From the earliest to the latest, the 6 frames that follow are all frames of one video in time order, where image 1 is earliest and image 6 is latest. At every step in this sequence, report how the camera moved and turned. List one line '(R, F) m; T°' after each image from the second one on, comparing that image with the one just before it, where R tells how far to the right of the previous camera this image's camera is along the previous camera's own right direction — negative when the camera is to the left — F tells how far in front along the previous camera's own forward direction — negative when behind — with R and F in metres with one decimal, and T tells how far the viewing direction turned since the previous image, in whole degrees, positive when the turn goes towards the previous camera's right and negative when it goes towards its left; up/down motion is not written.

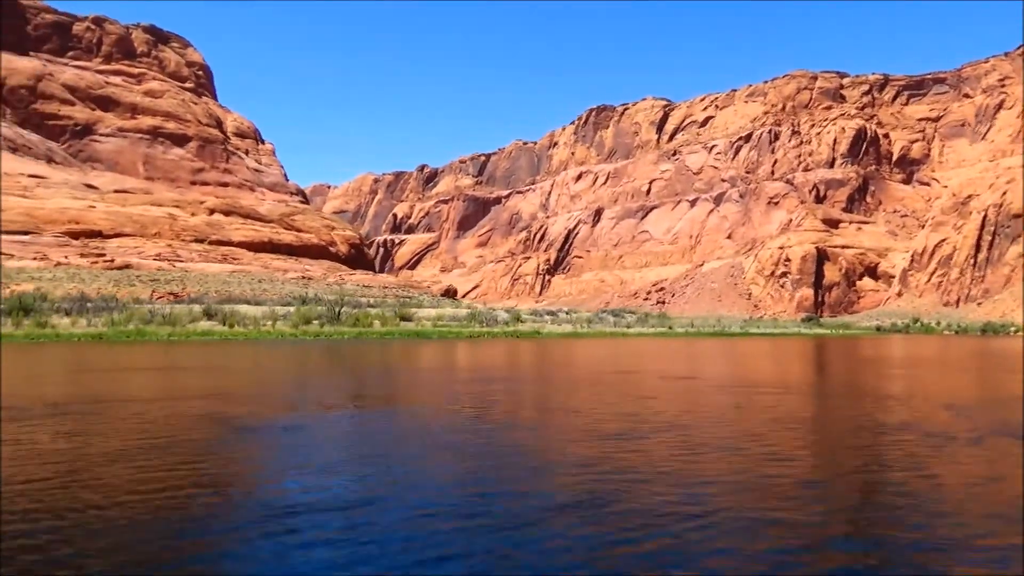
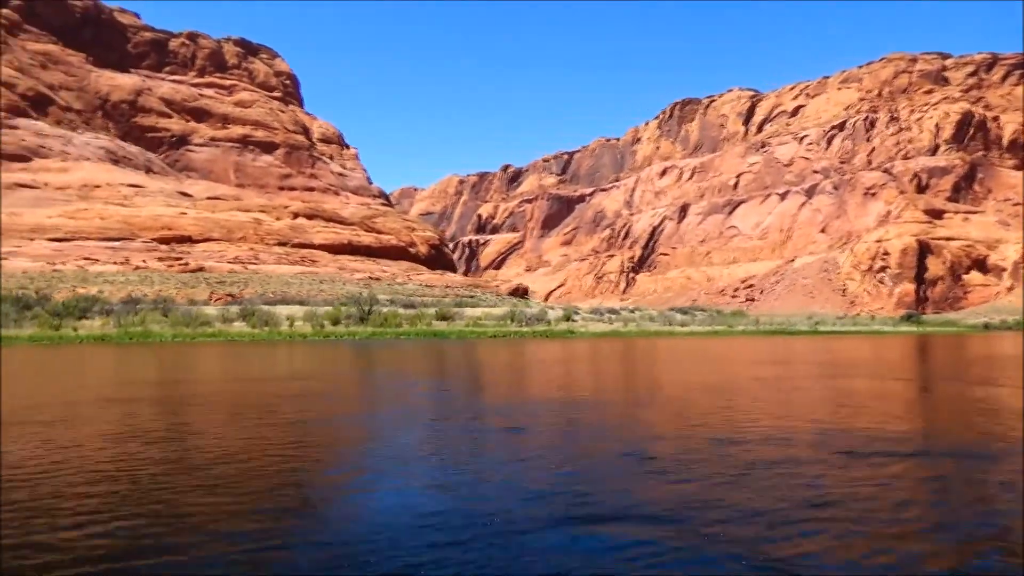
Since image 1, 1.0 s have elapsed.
(+0.5, +0.3) m; -7°
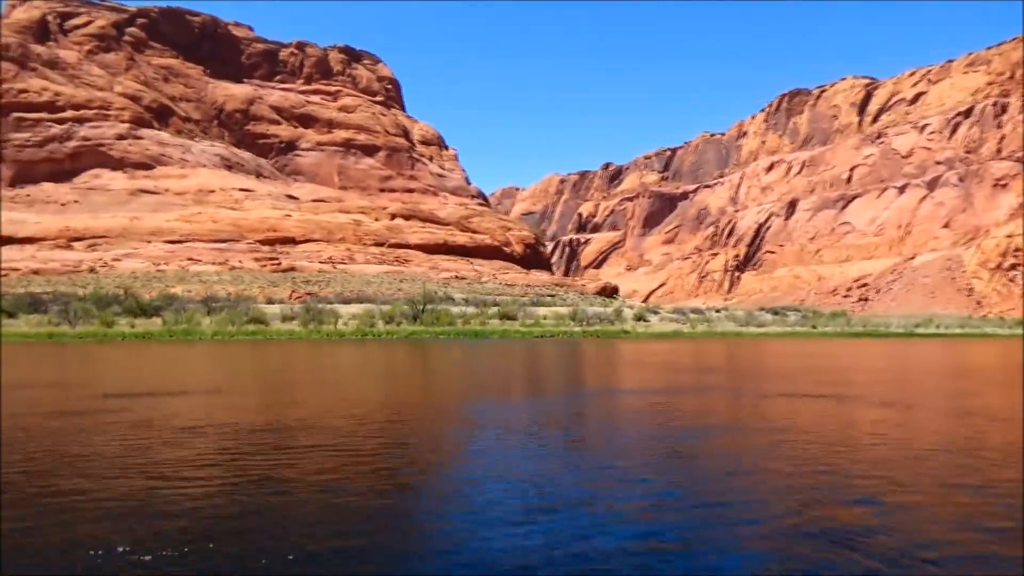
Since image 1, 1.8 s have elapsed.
(+0.4, +0.2) m; -8°
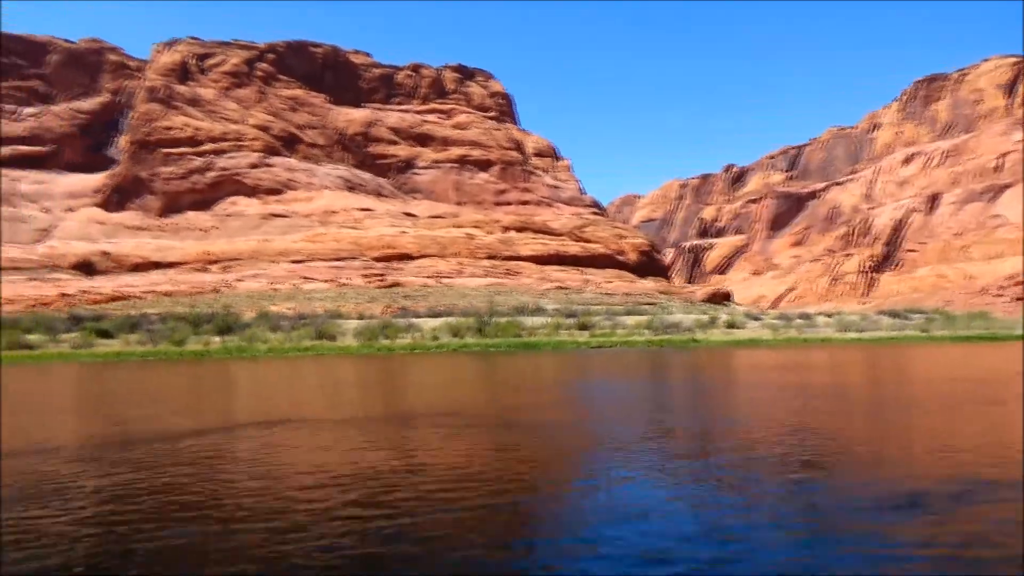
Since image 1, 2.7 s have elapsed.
(+0.5, +0.2) m; -9°
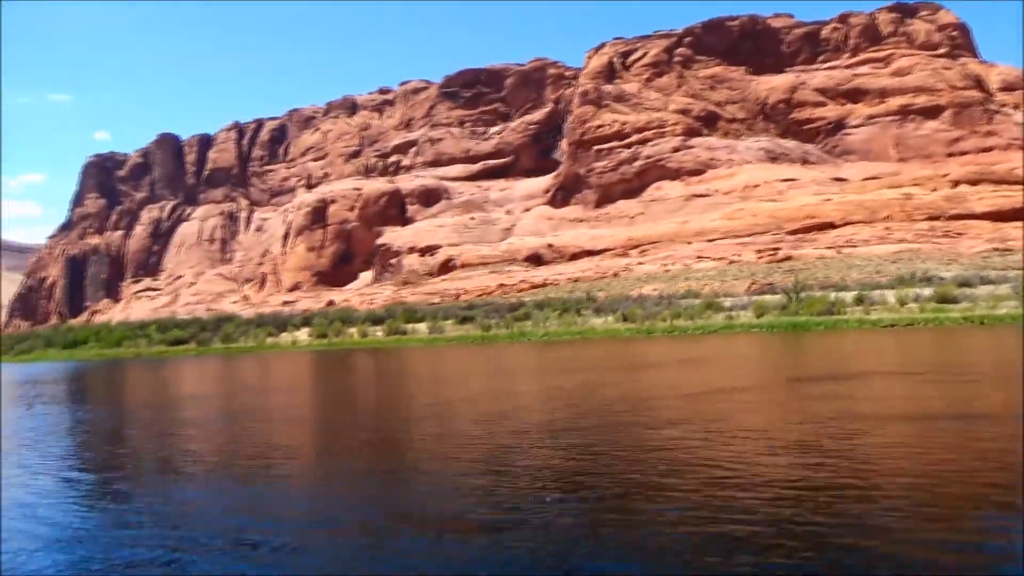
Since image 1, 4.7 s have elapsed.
(+1.2, +0.2) m; -33°
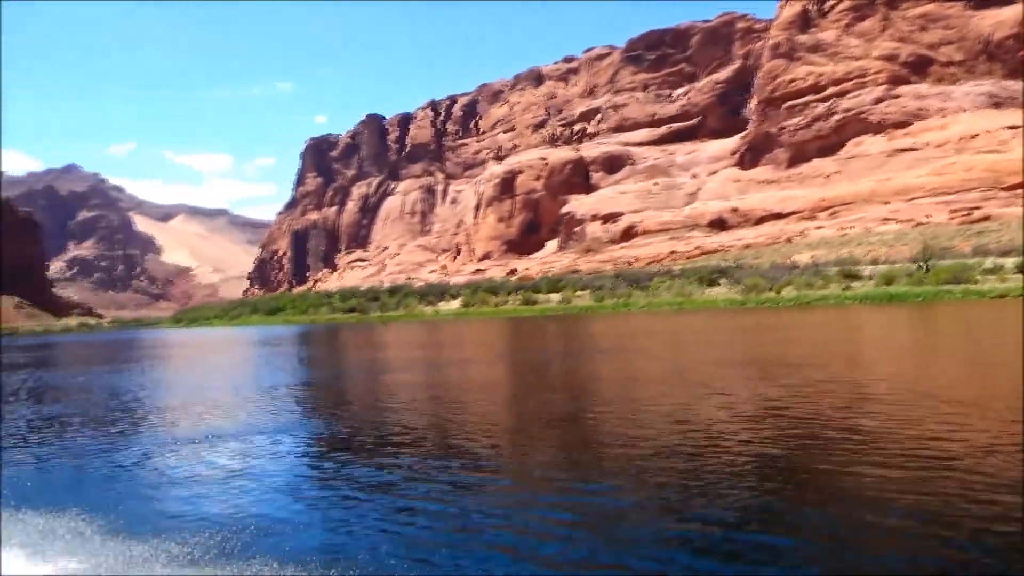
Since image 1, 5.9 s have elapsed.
(+0.7, -0.2) m; -14°
